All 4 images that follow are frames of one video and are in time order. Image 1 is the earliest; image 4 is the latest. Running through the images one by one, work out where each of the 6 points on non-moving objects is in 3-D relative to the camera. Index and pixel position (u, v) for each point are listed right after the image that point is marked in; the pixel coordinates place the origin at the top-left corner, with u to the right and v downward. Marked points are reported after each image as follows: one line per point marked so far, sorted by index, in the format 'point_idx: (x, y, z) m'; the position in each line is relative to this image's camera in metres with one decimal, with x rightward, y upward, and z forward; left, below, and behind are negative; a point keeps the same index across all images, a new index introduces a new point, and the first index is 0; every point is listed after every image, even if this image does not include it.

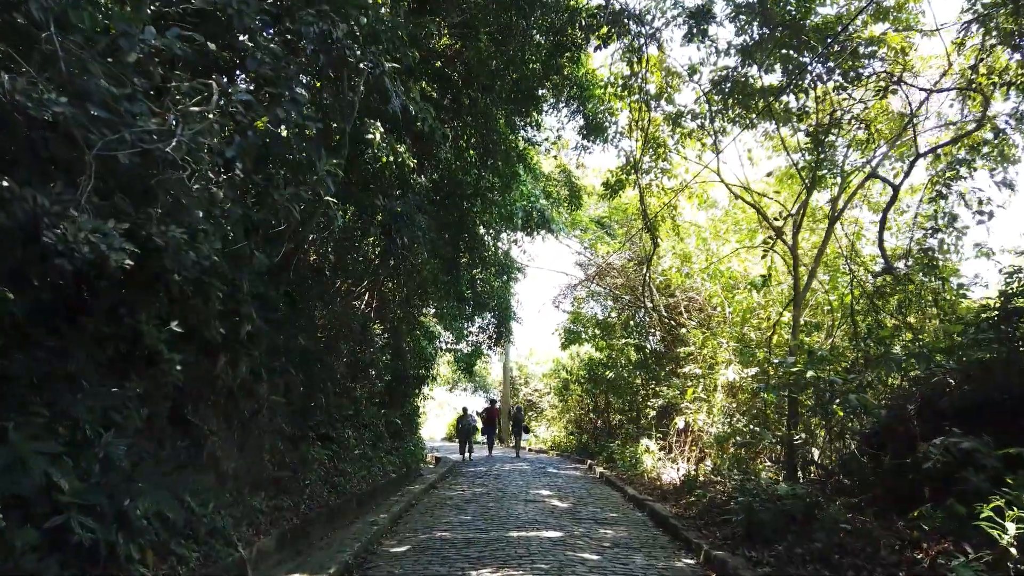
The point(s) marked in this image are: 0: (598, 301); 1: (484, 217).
0: (+1.9, -0.3, +17.4) m
1: (-0.5, +1.2, +12.8) m
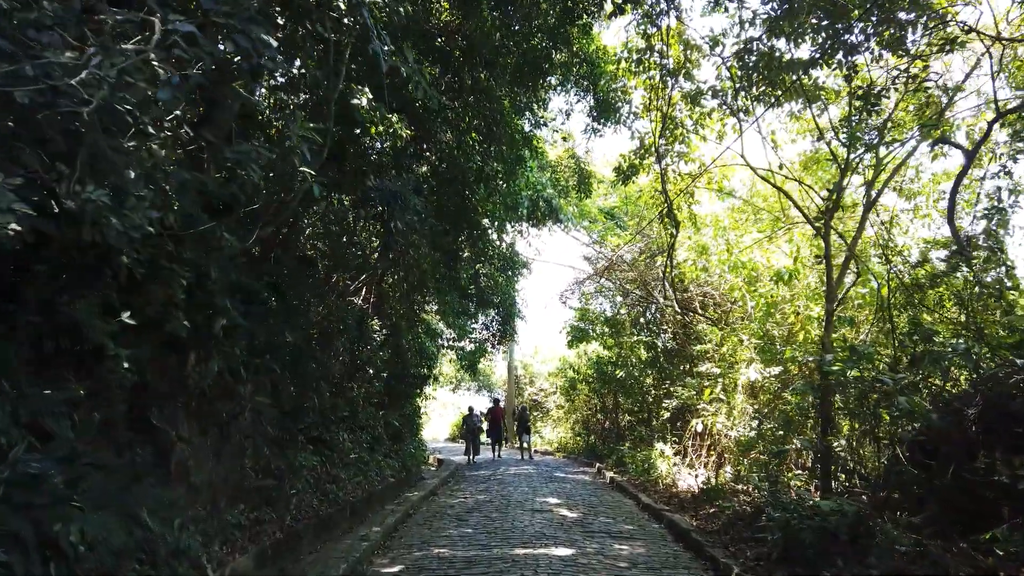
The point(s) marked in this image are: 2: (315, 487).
0: (+2.0, -0.2, +16.7) m
1: (-0.4, +1.3, +12.1) m
2: (-2.4, -2.5, +9.8) m
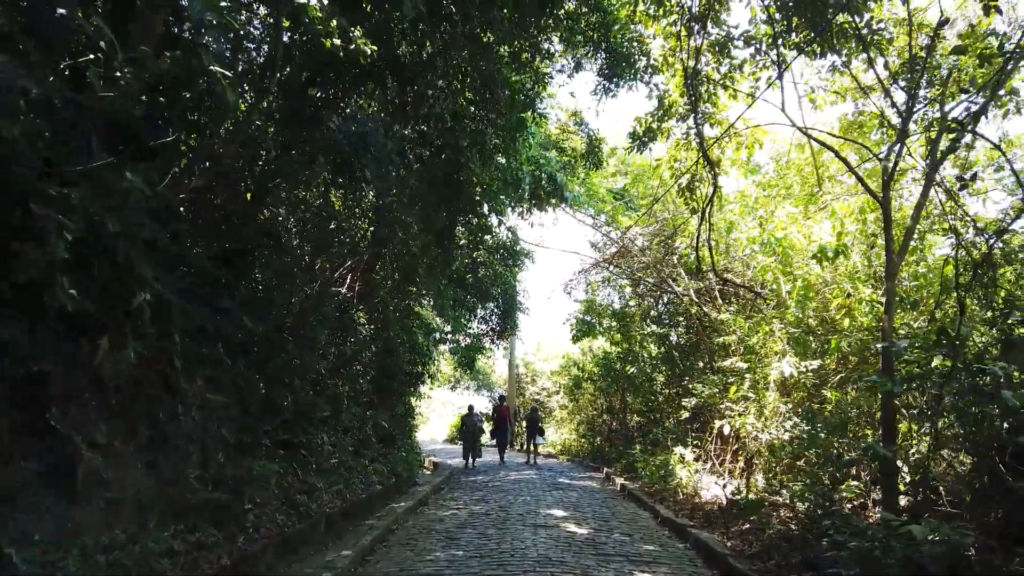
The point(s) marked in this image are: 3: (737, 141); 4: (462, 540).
0: (+2.0, 0.0, +15.3) m
1: (-0.4, +1.5, +10.7) m
2: (-2.4, -2.2, +8.4) m
3: (+2.6, +1.7, +9.3) m
4: (-0.5, -2.5, +7.8) m
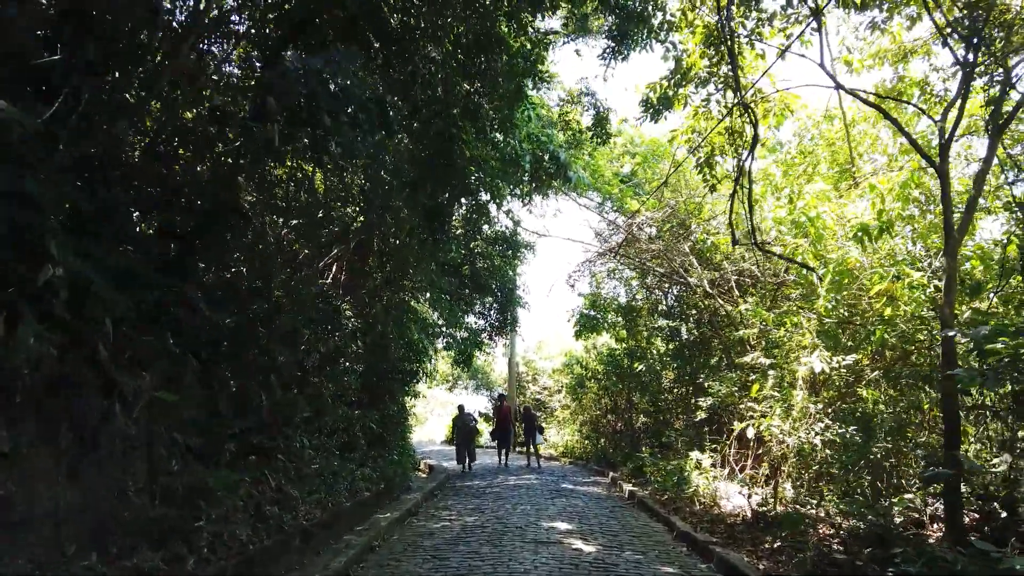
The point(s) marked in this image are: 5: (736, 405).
0: (+2.0, +0.2, +14.3) m
1: (-0.4, +1.6, +9.8) m
2: (-2.5, -2.1, +7.5) m
3: (+2.6, +1.9, +8.3) m
4: (-0.5, -2.3, +6.8) m
5: (+2.8, -1.4, +9.8) m
